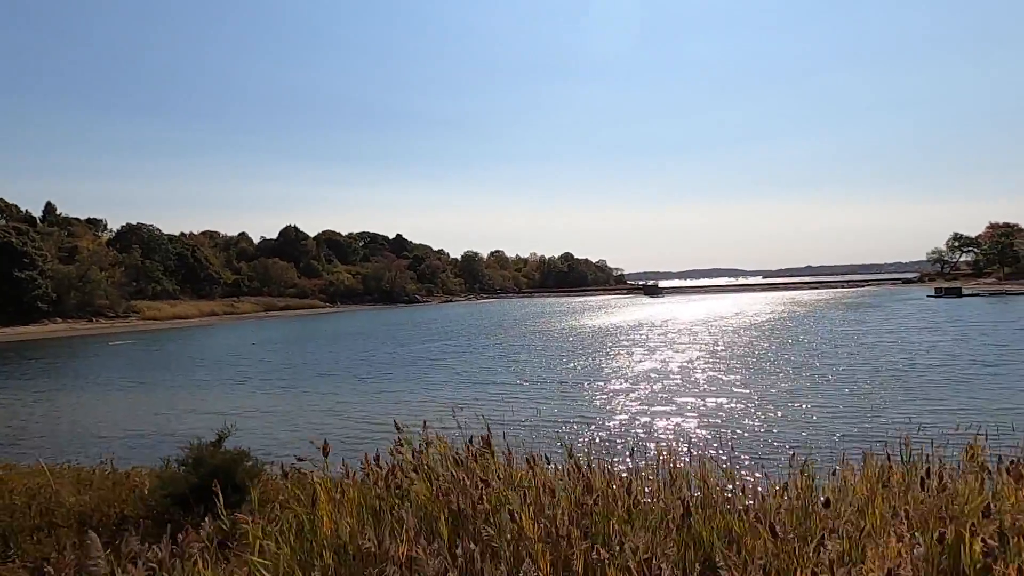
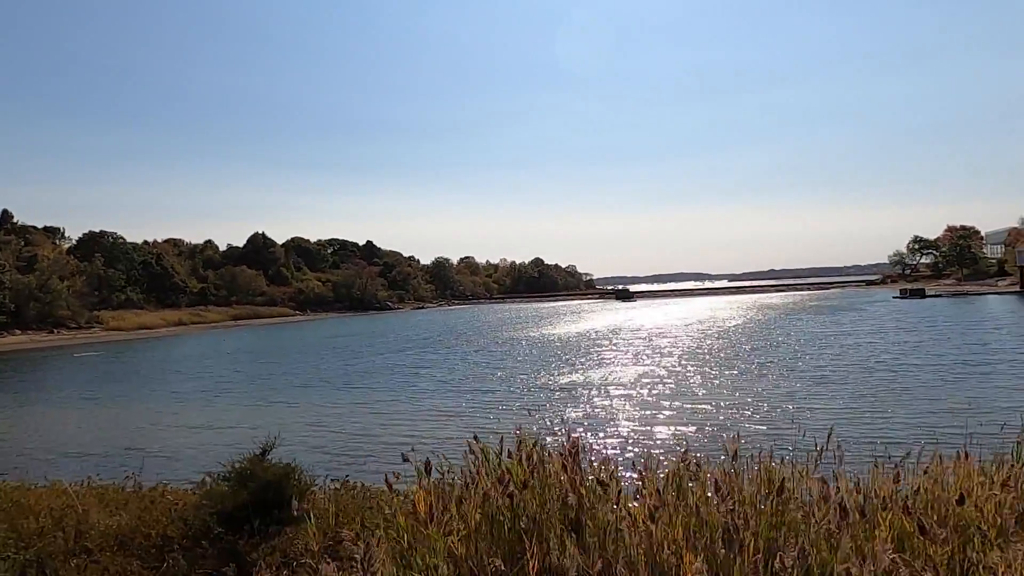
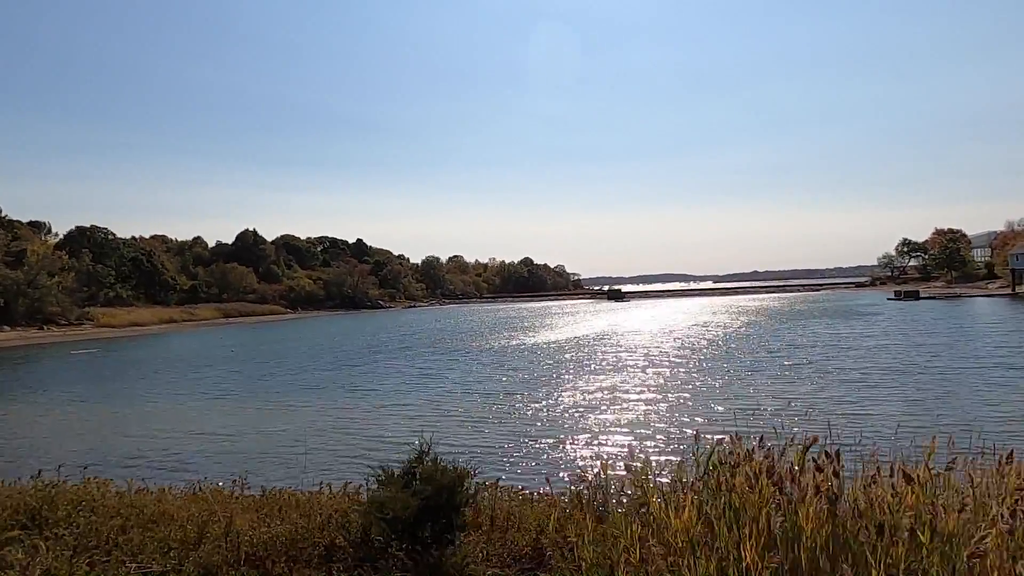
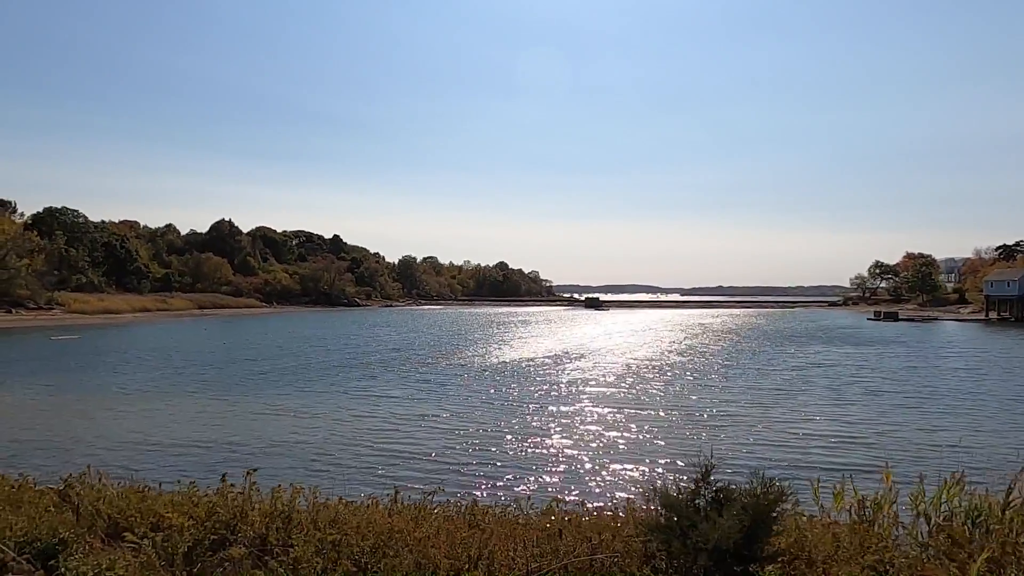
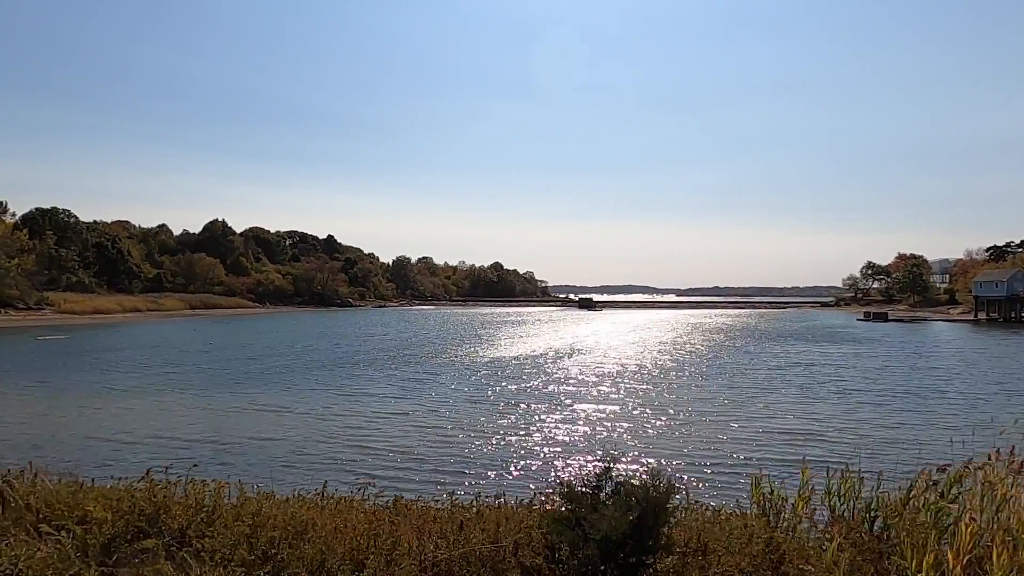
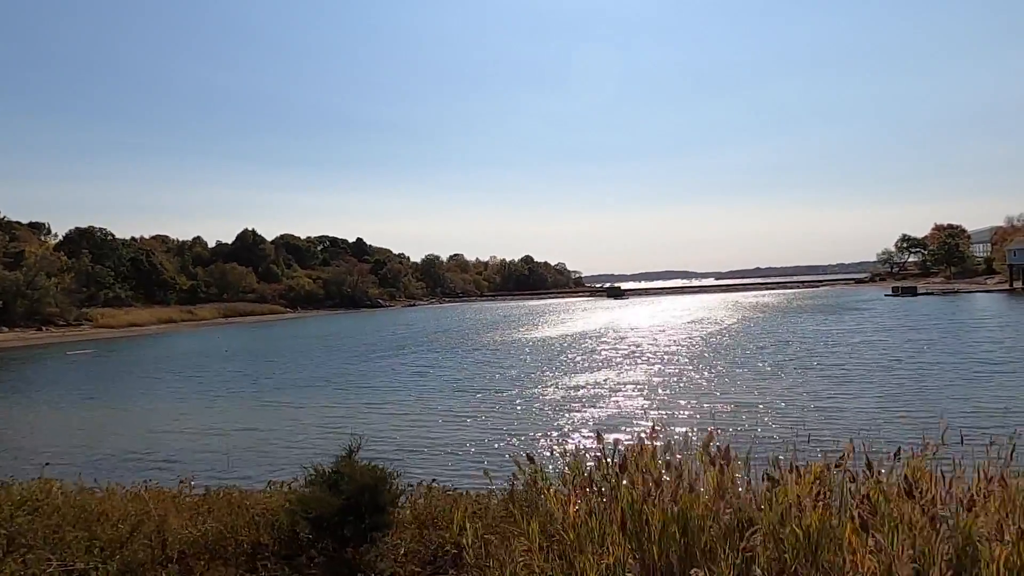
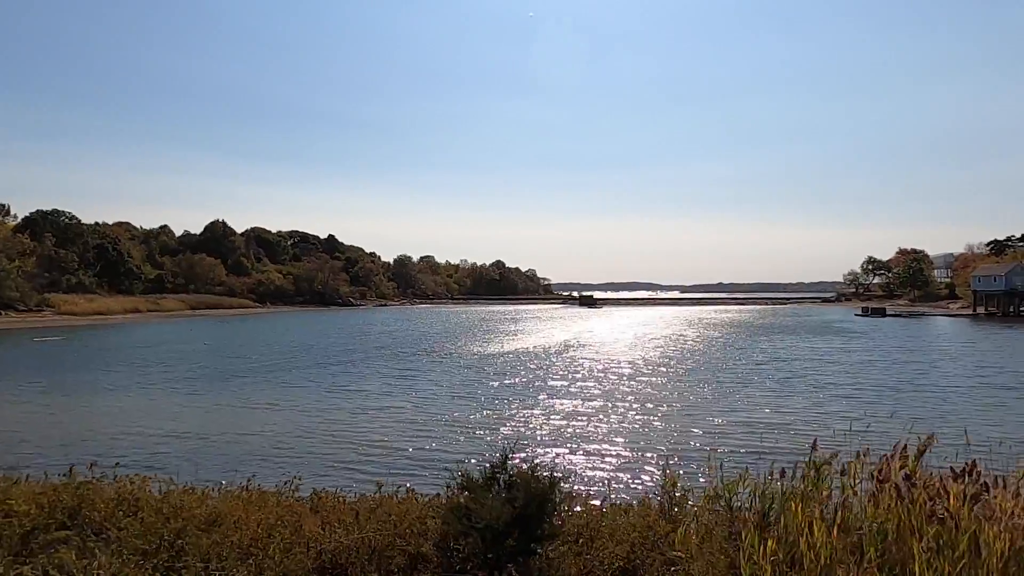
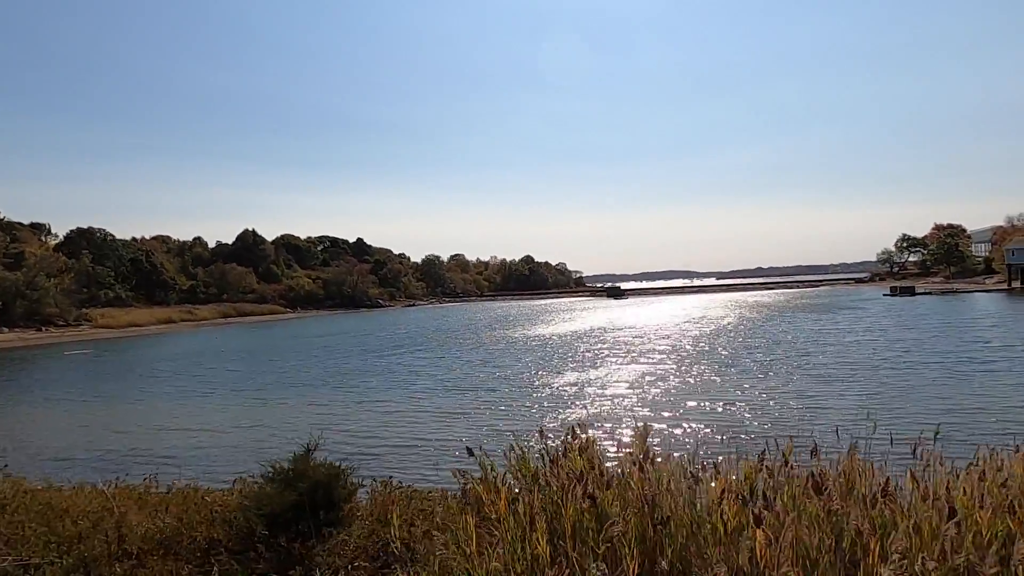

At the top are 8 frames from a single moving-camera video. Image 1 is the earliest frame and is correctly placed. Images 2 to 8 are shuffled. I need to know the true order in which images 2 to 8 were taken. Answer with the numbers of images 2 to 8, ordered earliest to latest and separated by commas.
2, 8, 6, 3, 7, 5, 4
